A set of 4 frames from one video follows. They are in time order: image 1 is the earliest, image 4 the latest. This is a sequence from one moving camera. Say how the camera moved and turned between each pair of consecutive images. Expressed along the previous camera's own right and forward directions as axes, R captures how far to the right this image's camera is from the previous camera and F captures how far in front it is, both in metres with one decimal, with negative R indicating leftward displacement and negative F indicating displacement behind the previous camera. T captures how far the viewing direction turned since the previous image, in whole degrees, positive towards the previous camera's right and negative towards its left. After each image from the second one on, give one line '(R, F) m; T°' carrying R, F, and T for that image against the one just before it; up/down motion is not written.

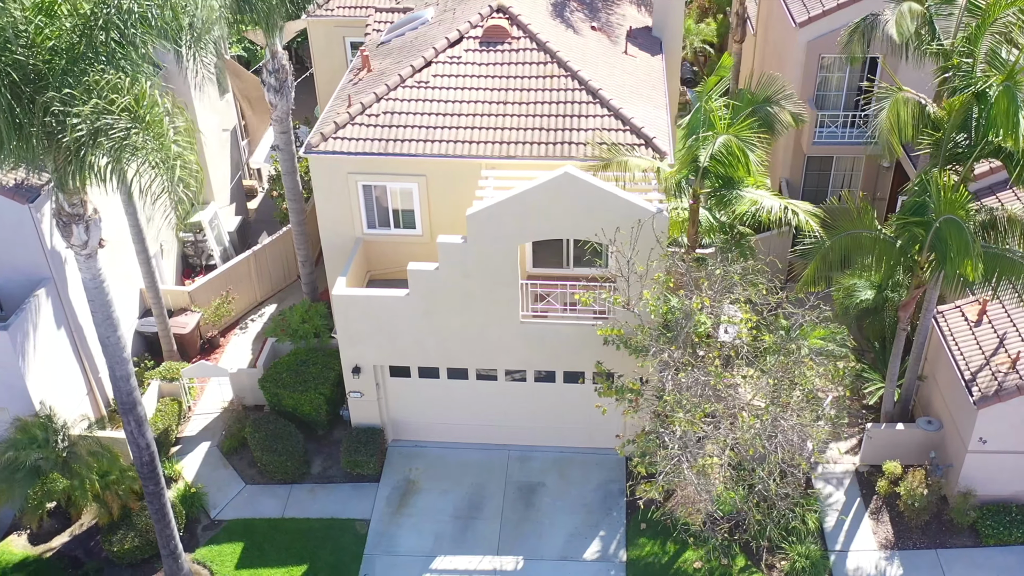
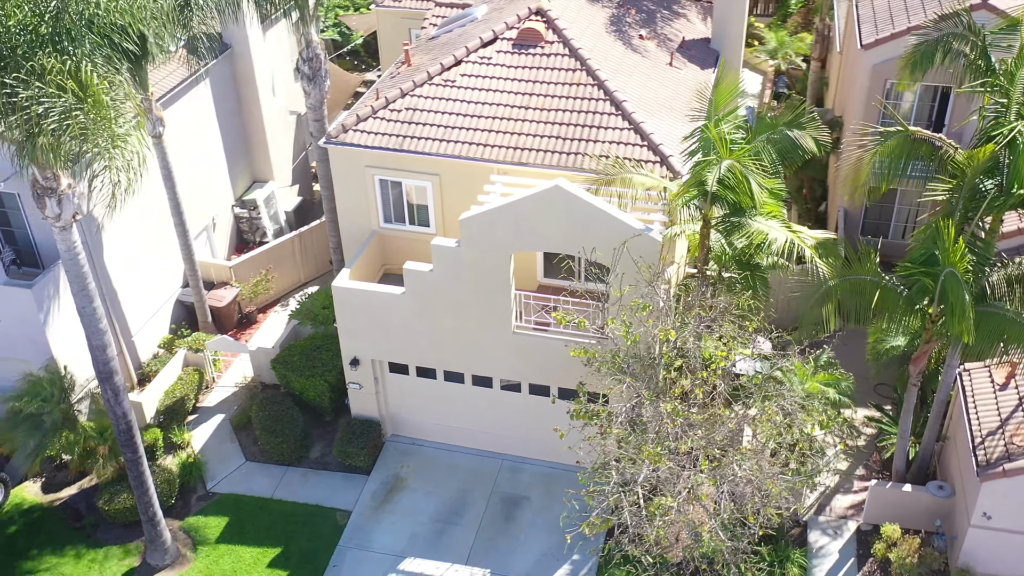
(+2.9, +0.6) m; -8°
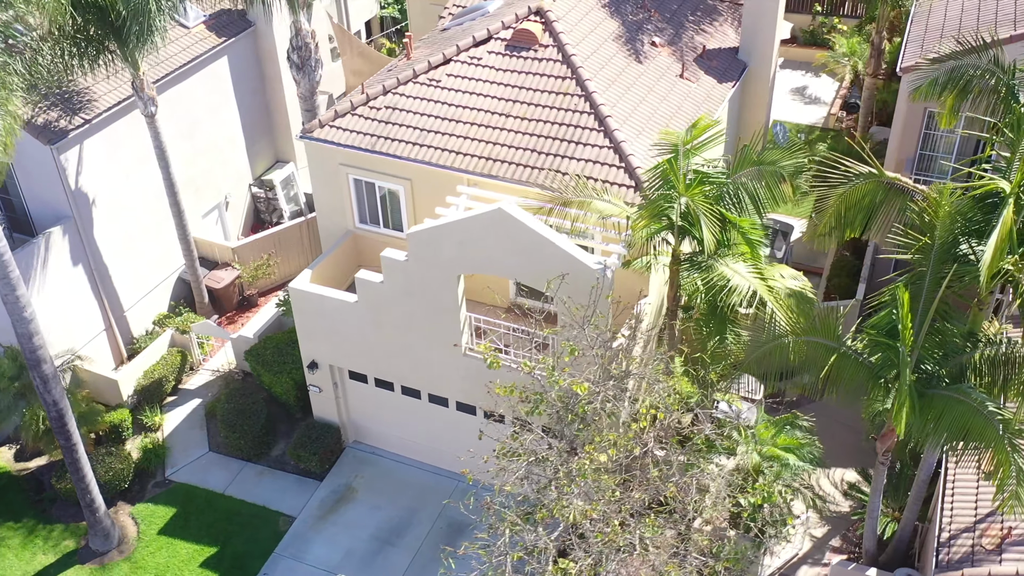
(+3.1, +1.4) m; -7°
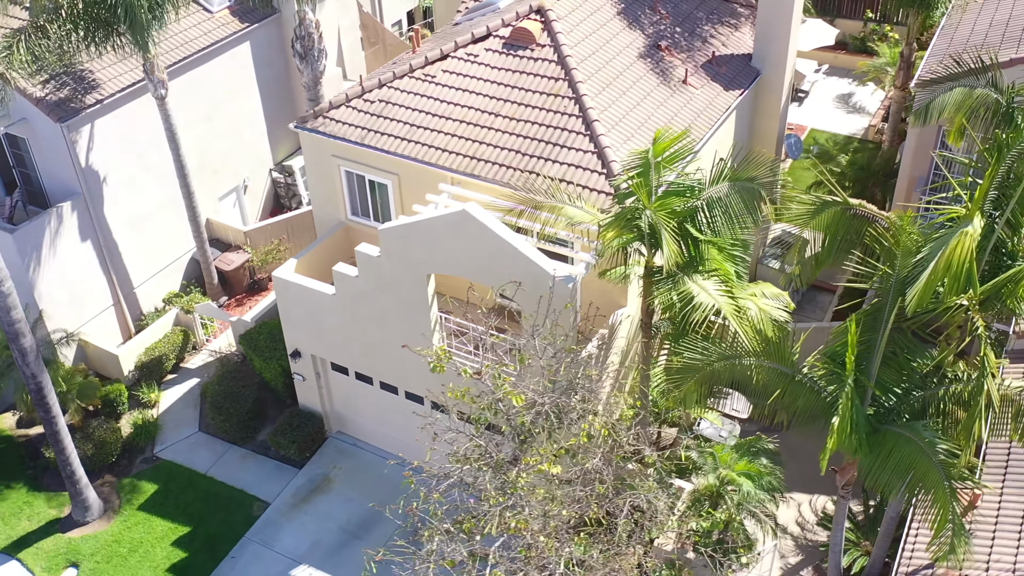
(+1.9, +0.3) m; -4°
